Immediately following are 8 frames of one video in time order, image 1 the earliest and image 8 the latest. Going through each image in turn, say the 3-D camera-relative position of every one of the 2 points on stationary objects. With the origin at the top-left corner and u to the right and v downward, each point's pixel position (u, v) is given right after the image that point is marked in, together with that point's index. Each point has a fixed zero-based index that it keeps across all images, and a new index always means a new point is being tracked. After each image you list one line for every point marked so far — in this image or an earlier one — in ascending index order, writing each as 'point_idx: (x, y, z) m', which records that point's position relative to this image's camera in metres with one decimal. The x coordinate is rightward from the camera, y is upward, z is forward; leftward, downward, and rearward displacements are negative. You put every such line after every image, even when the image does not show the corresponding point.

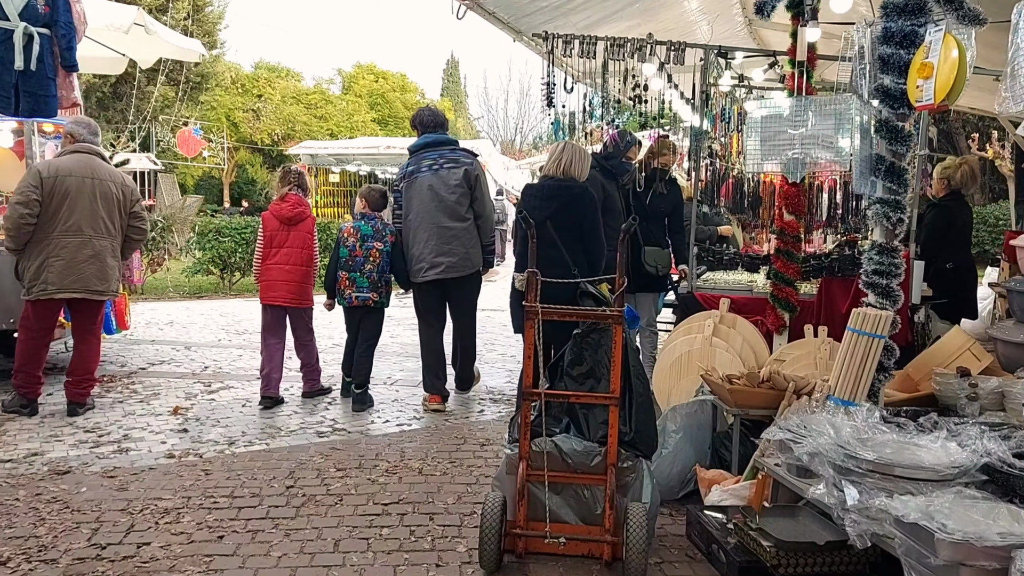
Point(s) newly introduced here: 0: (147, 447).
0: (-1.9, -0.8, +4.6) m
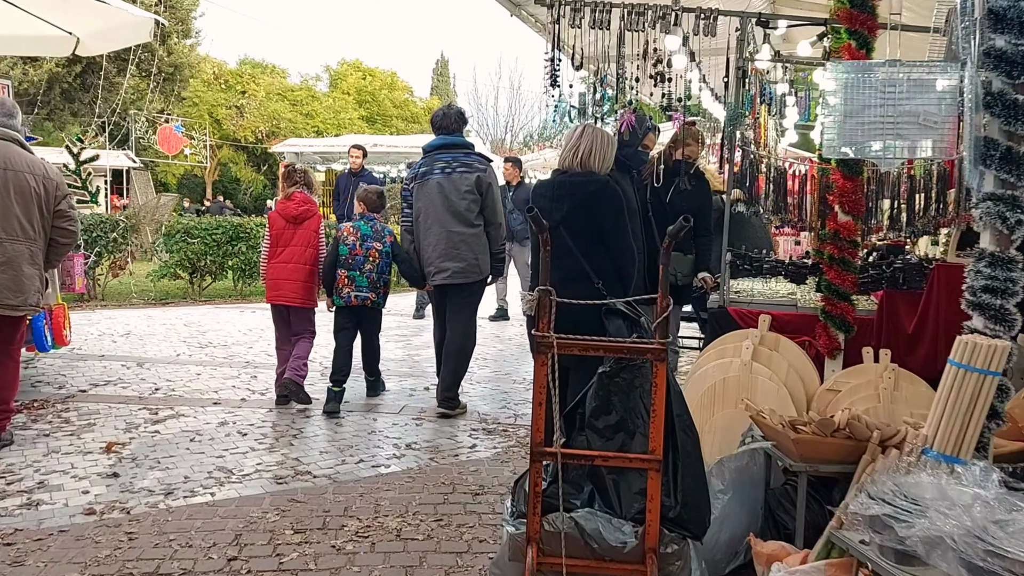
0: (-1.9, -0.9, +3.7) m
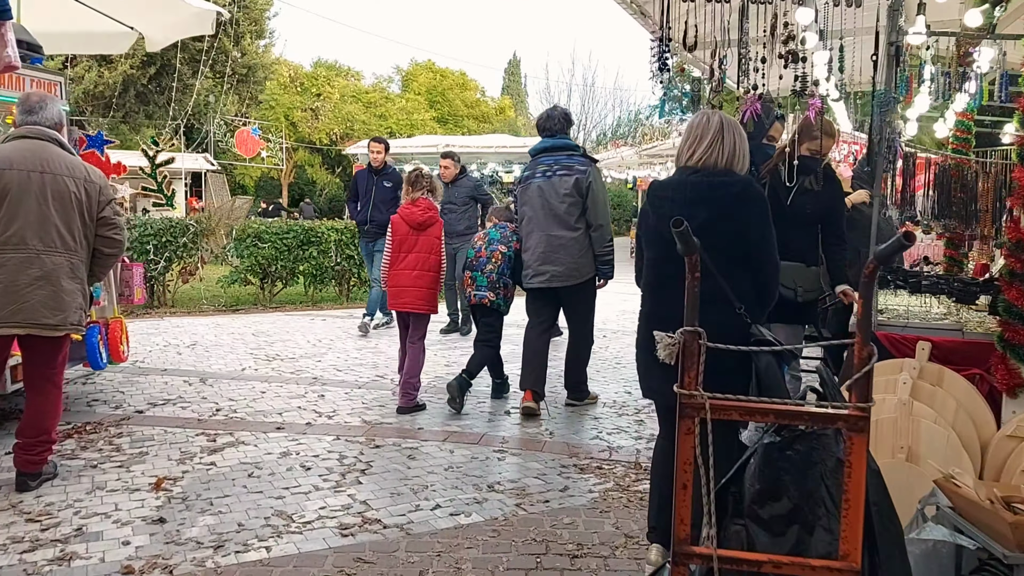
0: (-1.6, -1.0, +3.3) m
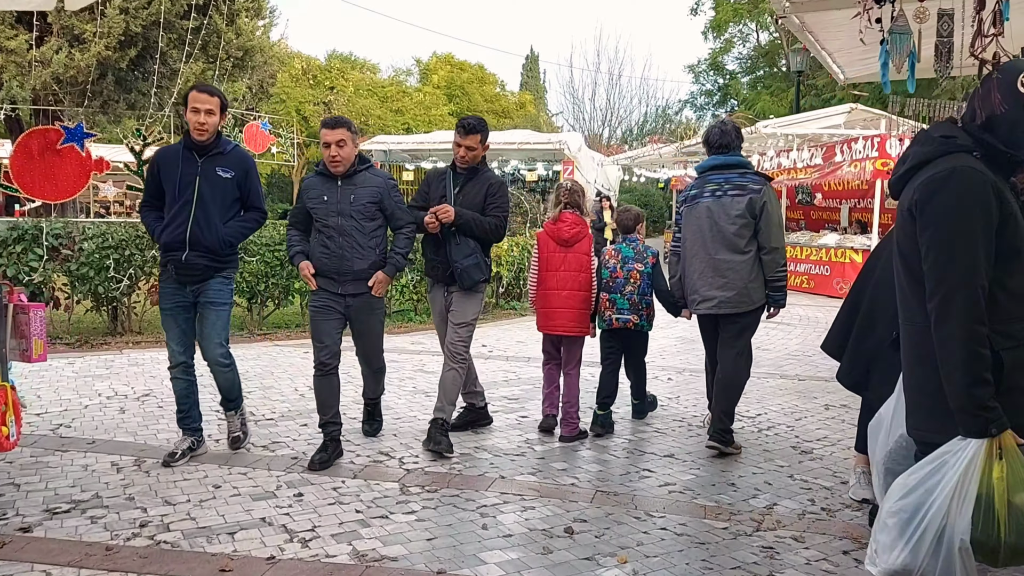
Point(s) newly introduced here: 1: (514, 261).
0: (-1.3, -1.2, +1.5) m
1: (0.0, +0.4, +11.4) m
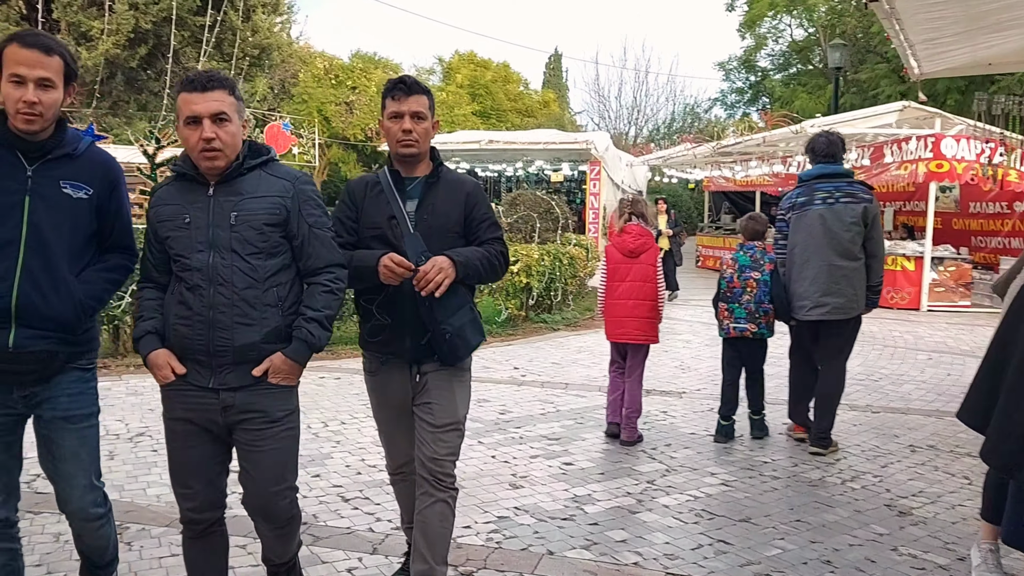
0: (-1.2, -1.4, +0.8) m
1: (+0.4, +0.2, +10.6) m
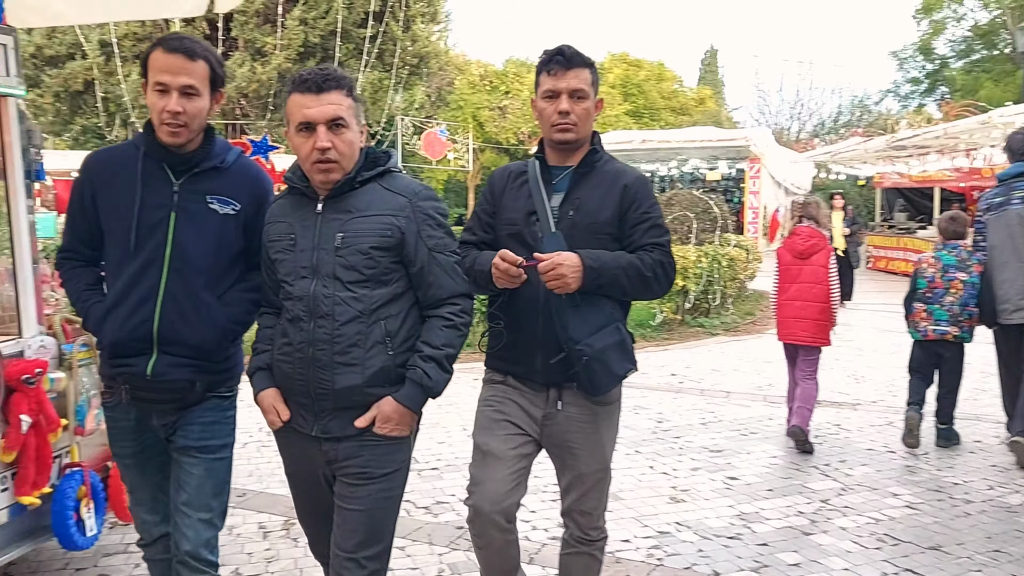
0: (-1.0, -1.4, +0.9) m
1: (+2.3, +0.2, +10.3) m
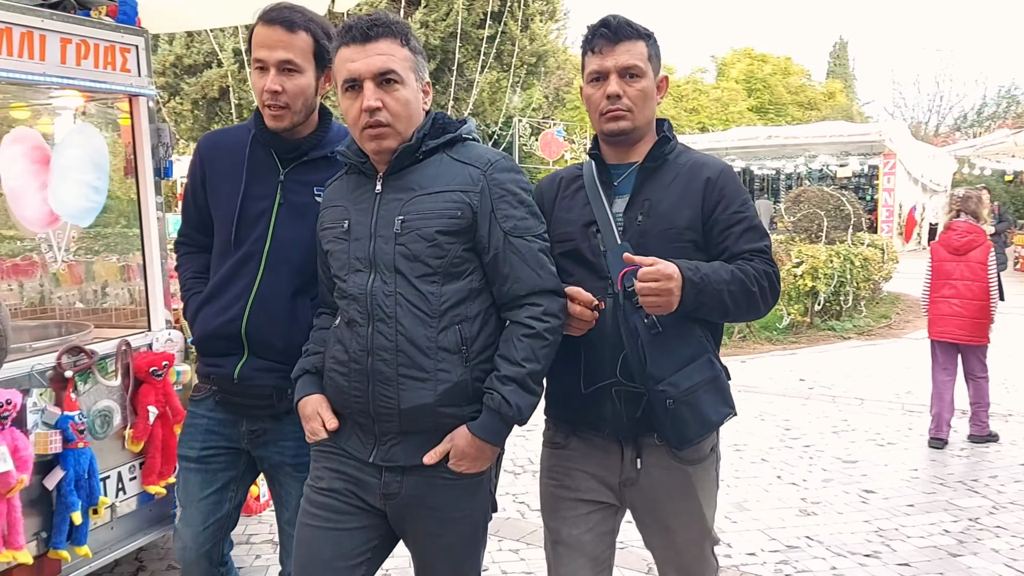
0: (-0.9, -1.4, +0.9) m
1: (+3.6, +0.2, +9.8) m
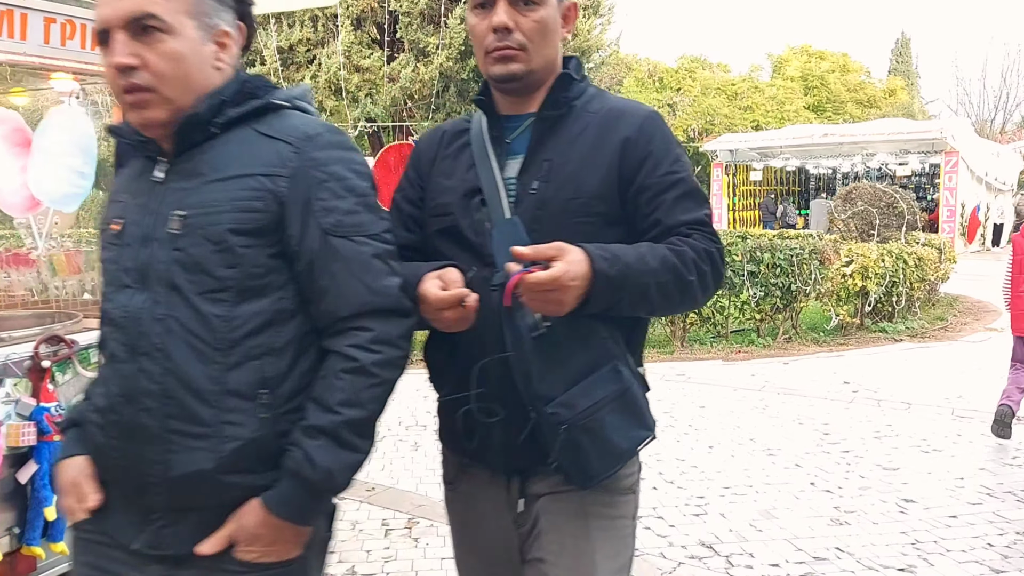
0: (-1.0, -1.4, +0.8) m
1: (+4.1, +0.2, +9.4) m
